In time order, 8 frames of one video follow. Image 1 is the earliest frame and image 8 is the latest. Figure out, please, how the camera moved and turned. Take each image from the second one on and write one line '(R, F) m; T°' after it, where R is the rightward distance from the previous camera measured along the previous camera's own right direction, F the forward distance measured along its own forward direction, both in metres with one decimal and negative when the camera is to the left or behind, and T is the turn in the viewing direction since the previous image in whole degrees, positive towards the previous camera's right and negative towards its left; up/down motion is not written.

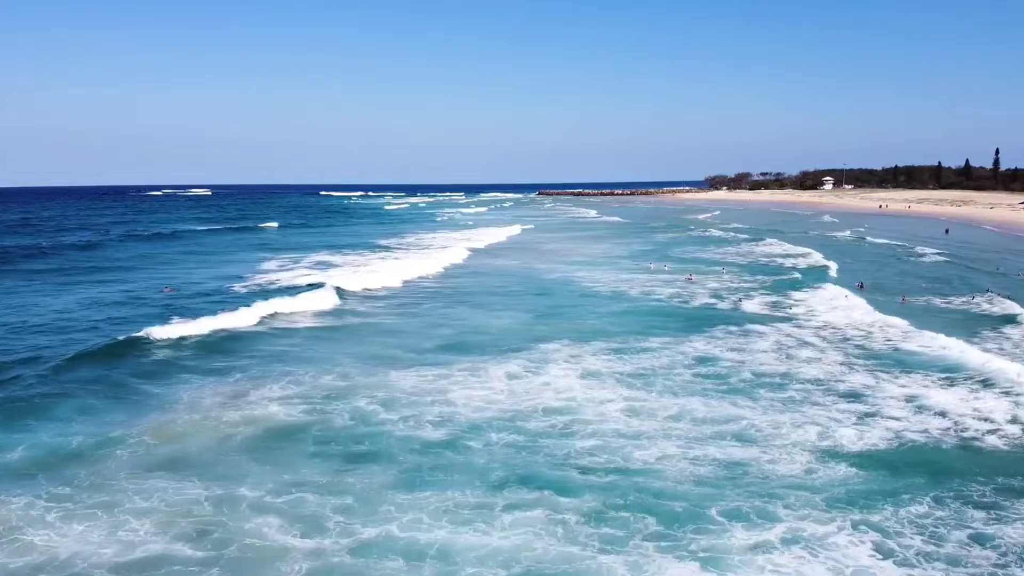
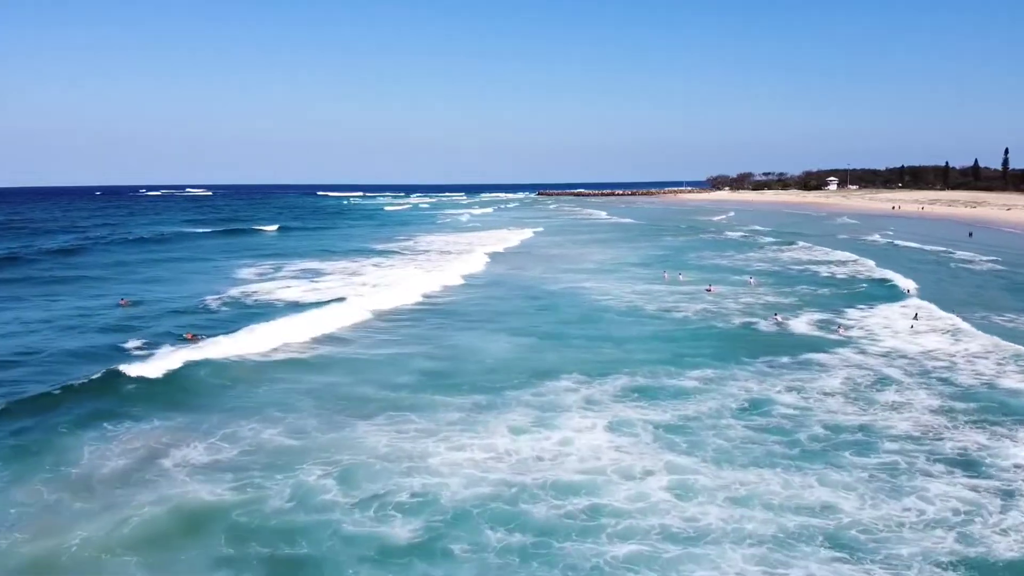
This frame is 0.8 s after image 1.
(0.0, +3.4) m; 0°
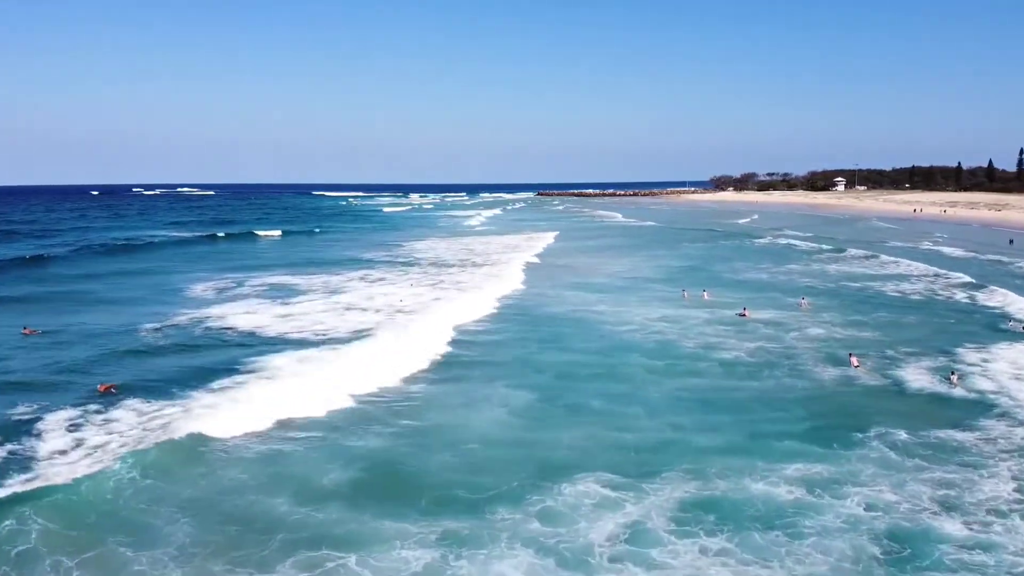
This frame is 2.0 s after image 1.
(0.0, +4.7) m; 0°
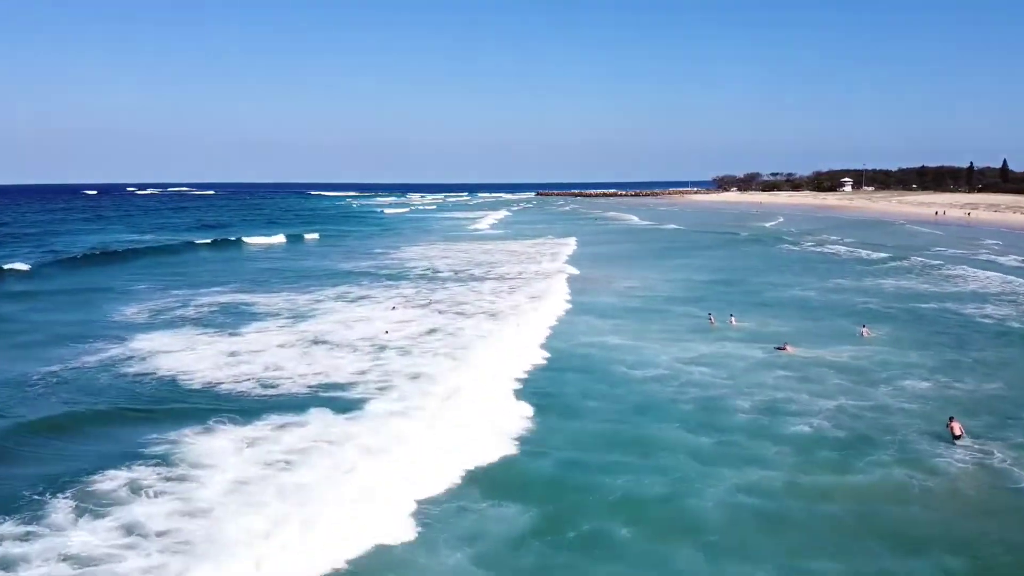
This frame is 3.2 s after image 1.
(+0.1, +4.3) m; 0°
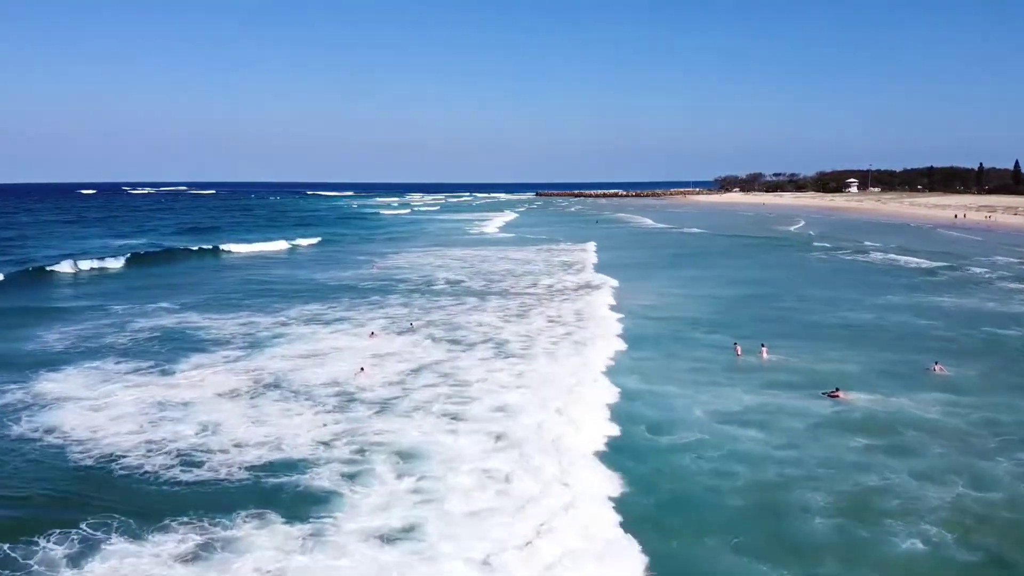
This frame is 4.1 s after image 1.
(-0.2, +3.6) m; 0°
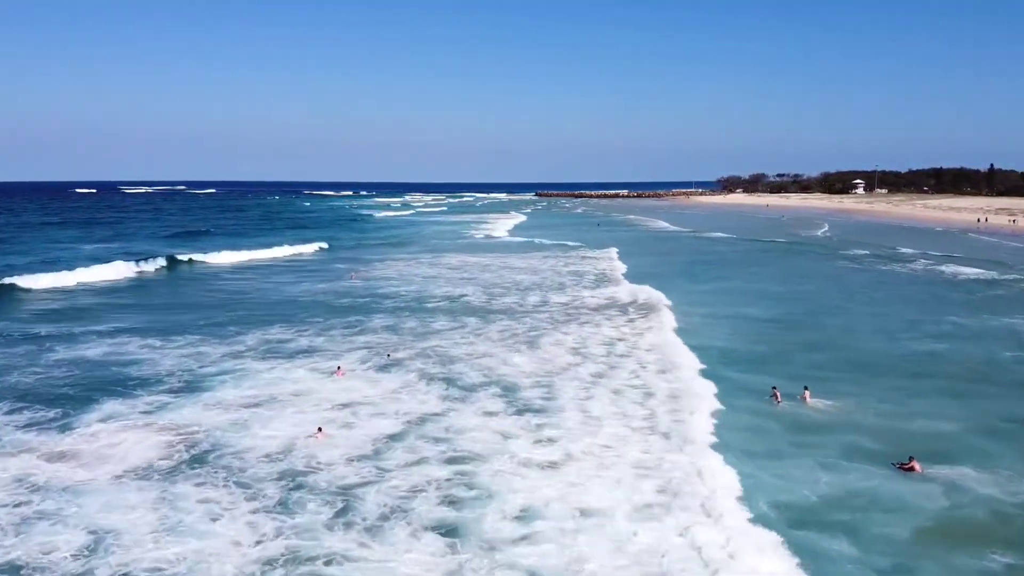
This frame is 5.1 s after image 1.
(-0.3, +3.5) m; 0°
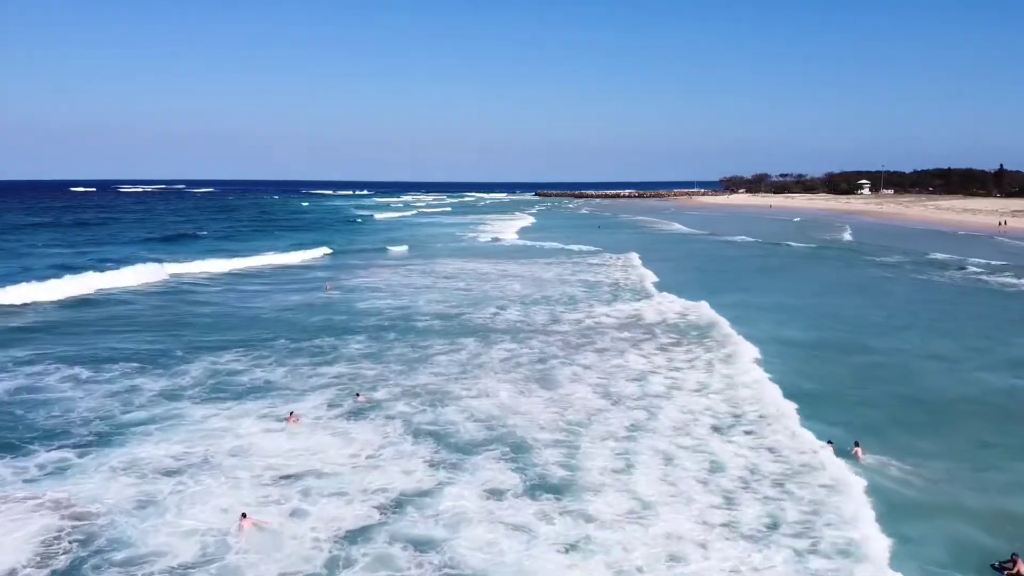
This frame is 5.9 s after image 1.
(-0.2, +3.0) m; 0°
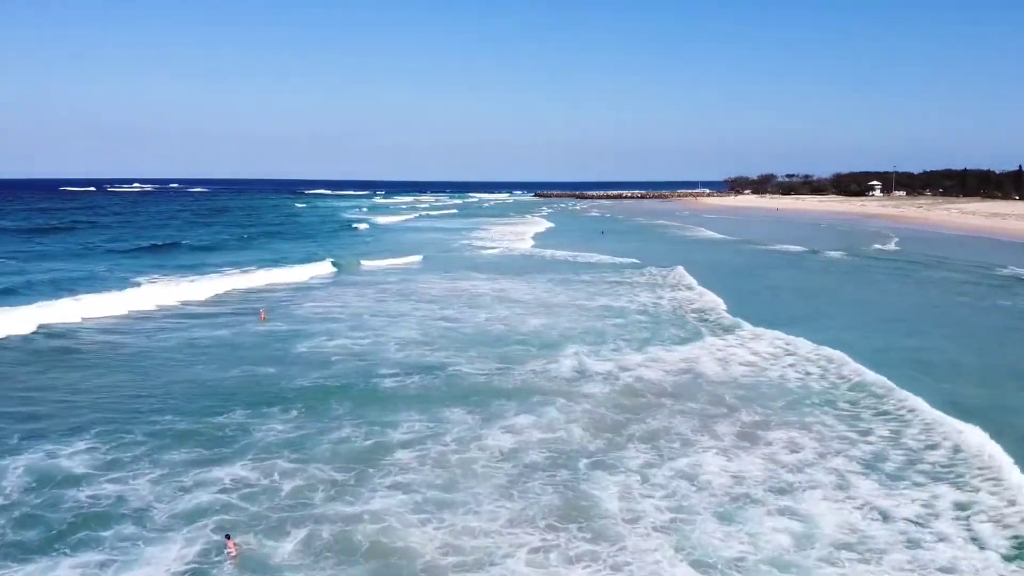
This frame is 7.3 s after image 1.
(-0.1, +5.0) m; 0°
